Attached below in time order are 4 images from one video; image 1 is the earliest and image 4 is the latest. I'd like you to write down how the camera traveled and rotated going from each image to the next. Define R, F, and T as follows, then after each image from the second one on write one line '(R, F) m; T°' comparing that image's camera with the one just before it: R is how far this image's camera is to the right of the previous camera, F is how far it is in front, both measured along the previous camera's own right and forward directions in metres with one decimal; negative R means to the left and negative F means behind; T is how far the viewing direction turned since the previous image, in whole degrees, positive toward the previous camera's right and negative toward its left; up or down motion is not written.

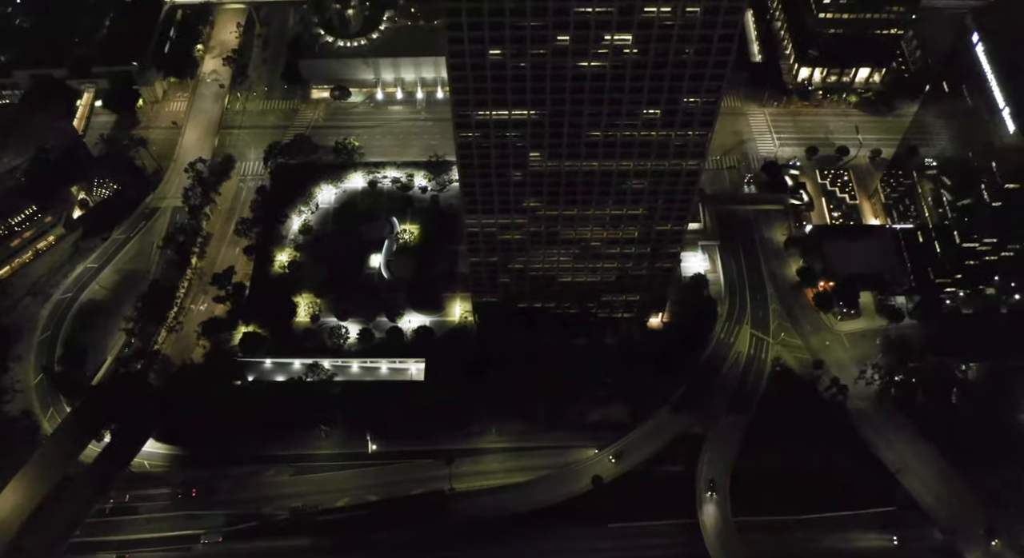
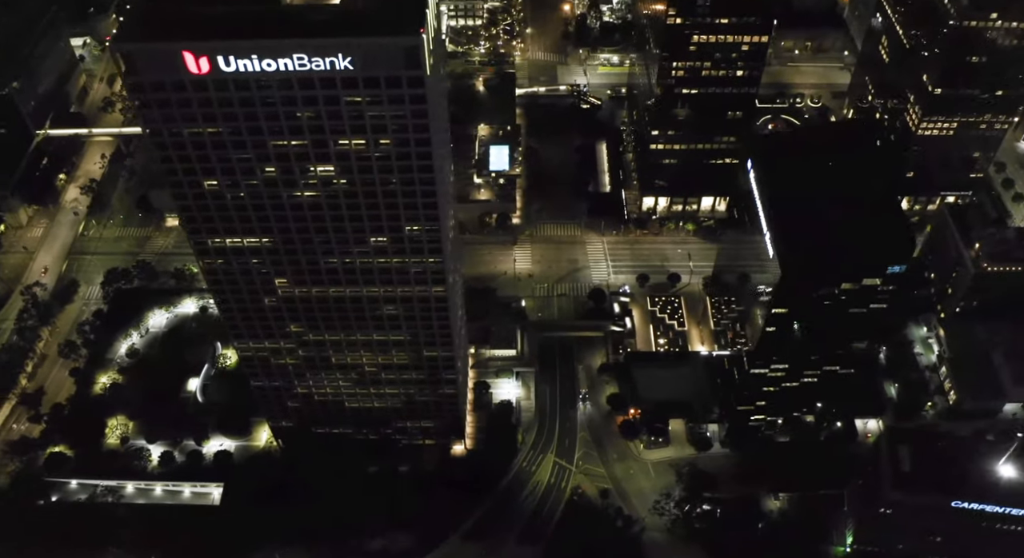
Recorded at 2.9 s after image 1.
(+52.9, -0.1) m; -2°
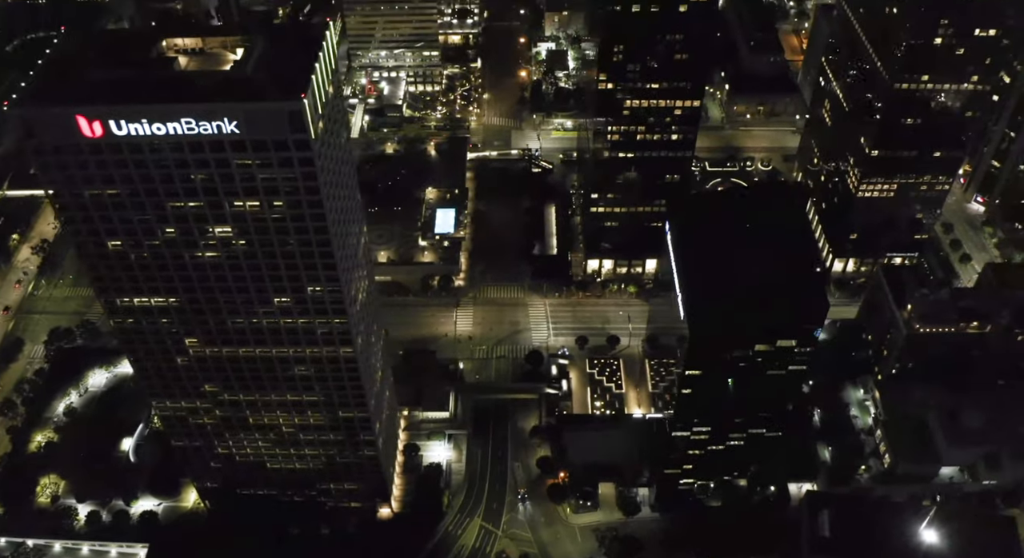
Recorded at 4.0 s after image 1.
(+19.2, -0.6) m; -1°
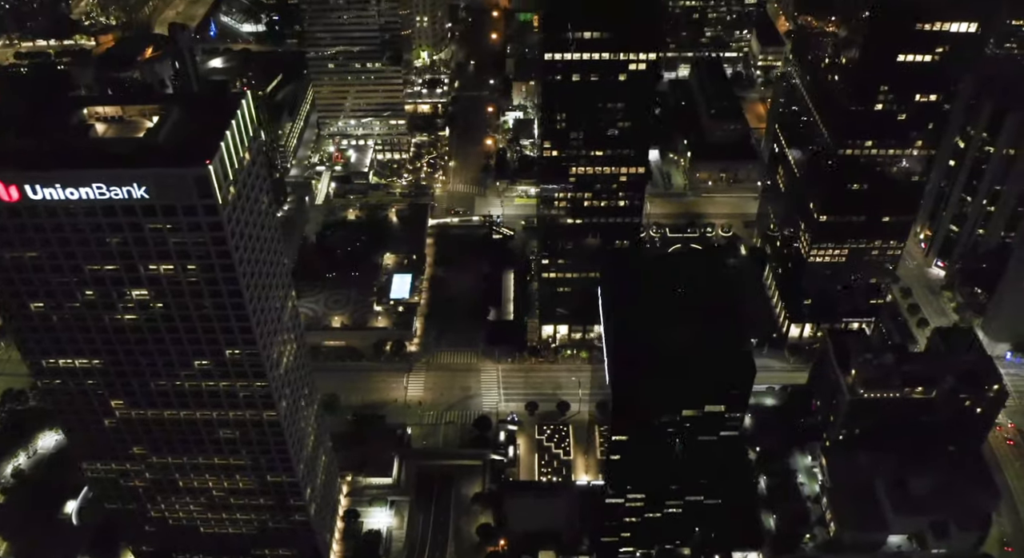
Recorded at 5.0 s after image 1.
(+16.5, -0.8) m; -1°
